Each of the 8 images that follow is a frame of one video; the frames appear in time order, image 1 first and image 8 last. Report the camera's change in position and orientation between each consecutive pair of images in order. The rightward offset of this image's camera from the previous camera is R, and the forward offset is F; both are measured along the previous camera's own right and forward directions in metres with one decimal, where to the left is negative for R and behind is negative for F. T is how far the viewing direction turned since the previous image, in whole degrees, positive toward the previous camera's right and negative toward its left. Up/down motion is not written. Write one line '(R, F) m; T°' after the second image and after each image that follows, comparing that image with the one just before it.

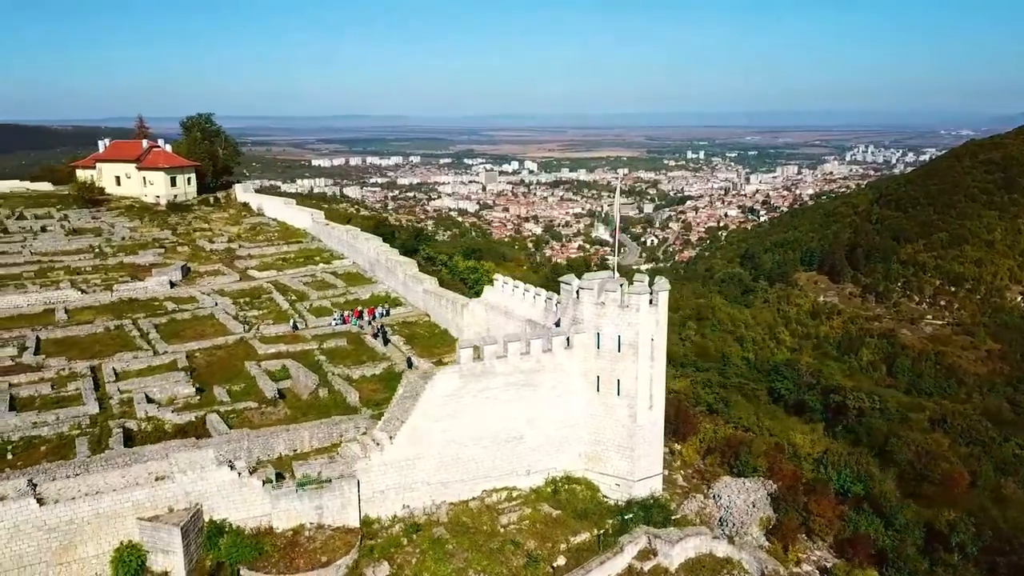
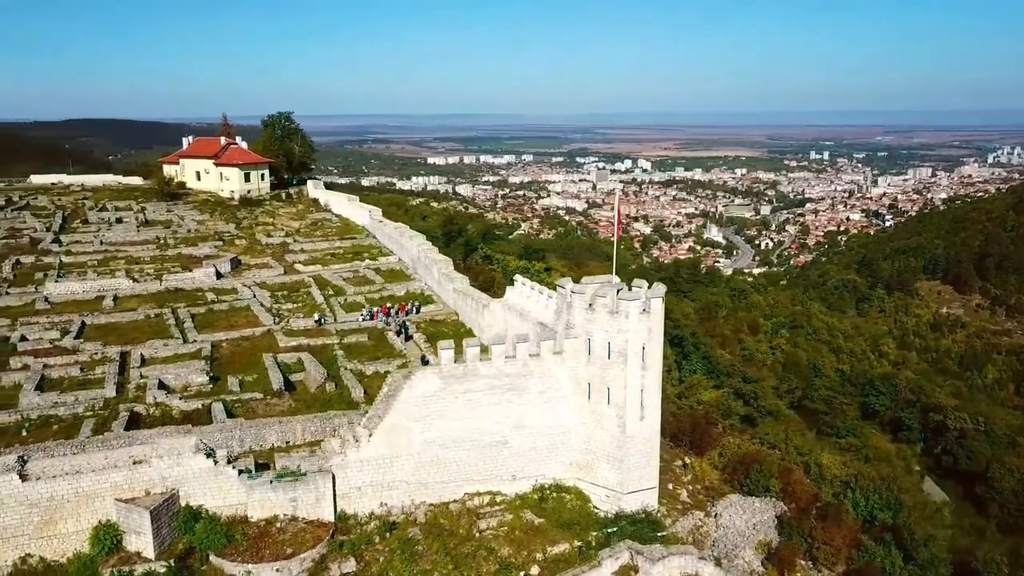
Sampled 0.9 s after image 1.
(+2.4, +0.4) m; -8°
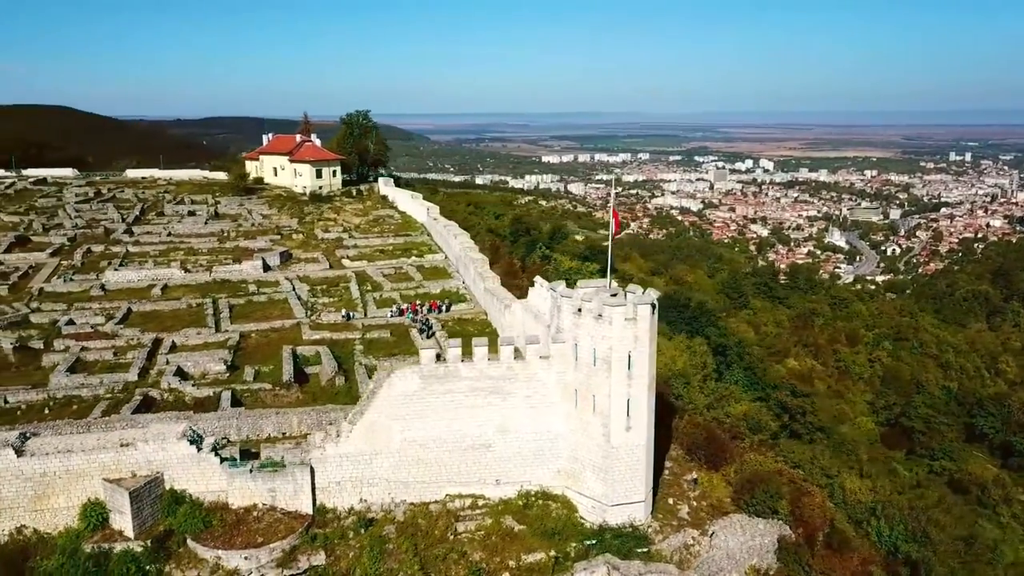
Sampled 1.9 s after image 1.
(+2.4, +0.4) m; -8°
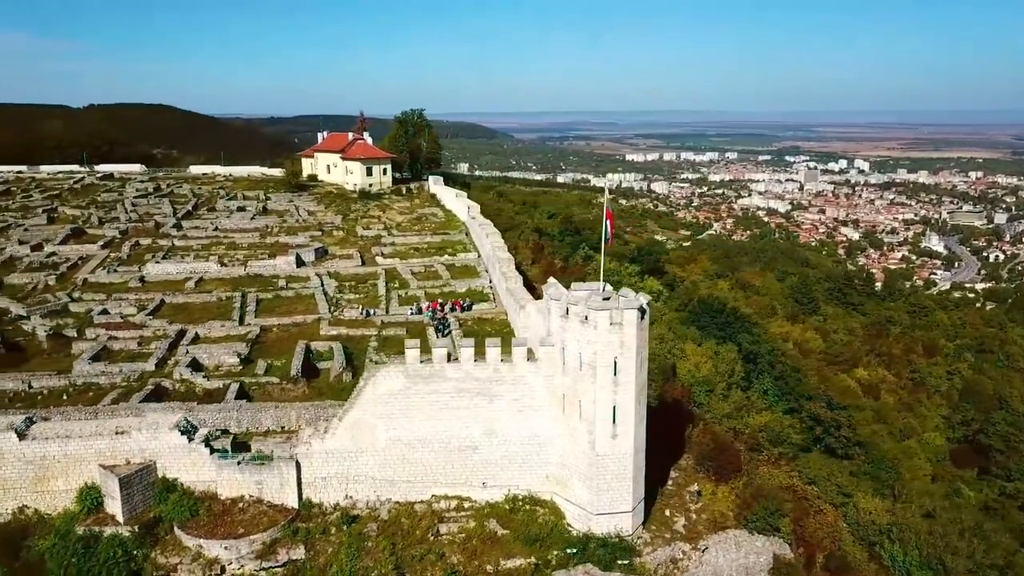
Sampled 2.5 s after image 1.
(+1.8, +0.3) m; -6°
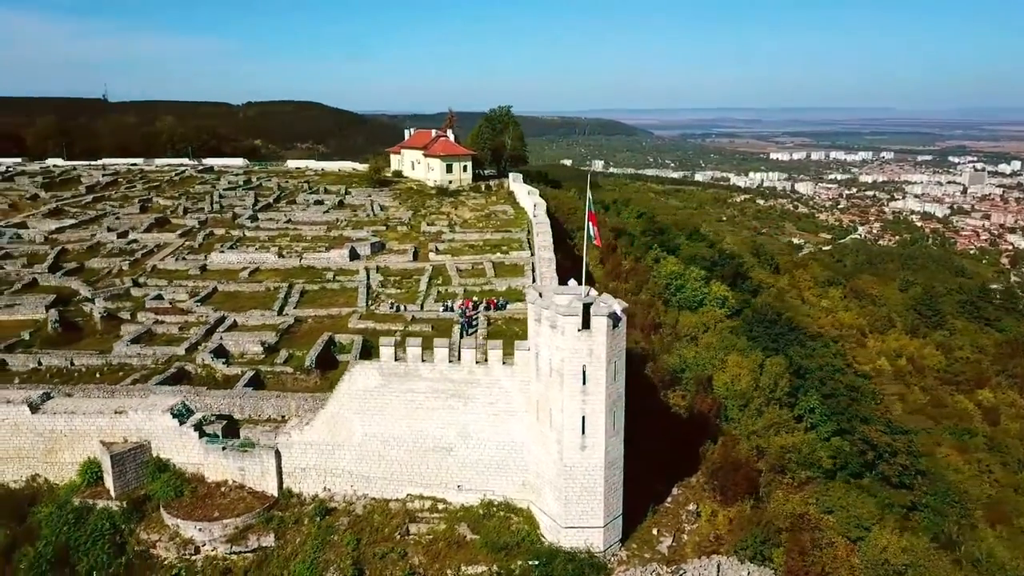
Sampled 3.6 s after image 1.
(+2.9, +0.6) m; -9°
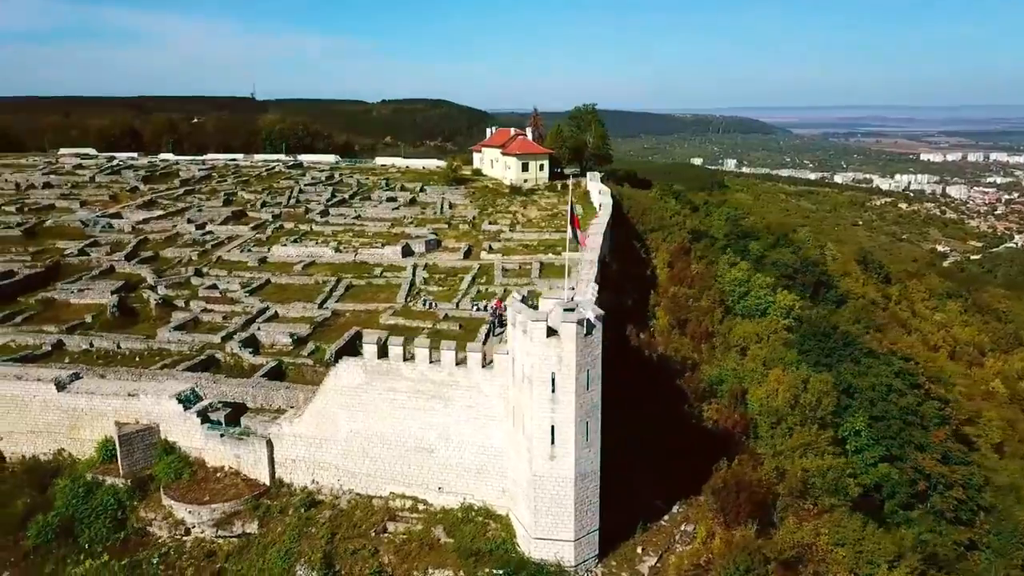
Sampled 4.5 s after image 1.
(+2.7, +0.5) m; -9°
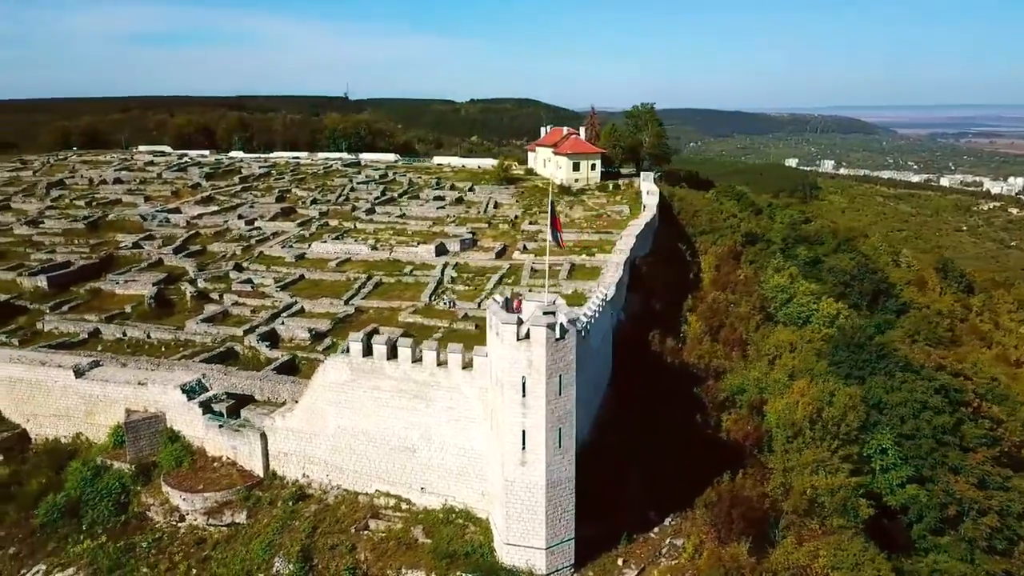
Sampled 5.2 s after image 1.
(+1.9, +0.3) m; -6°
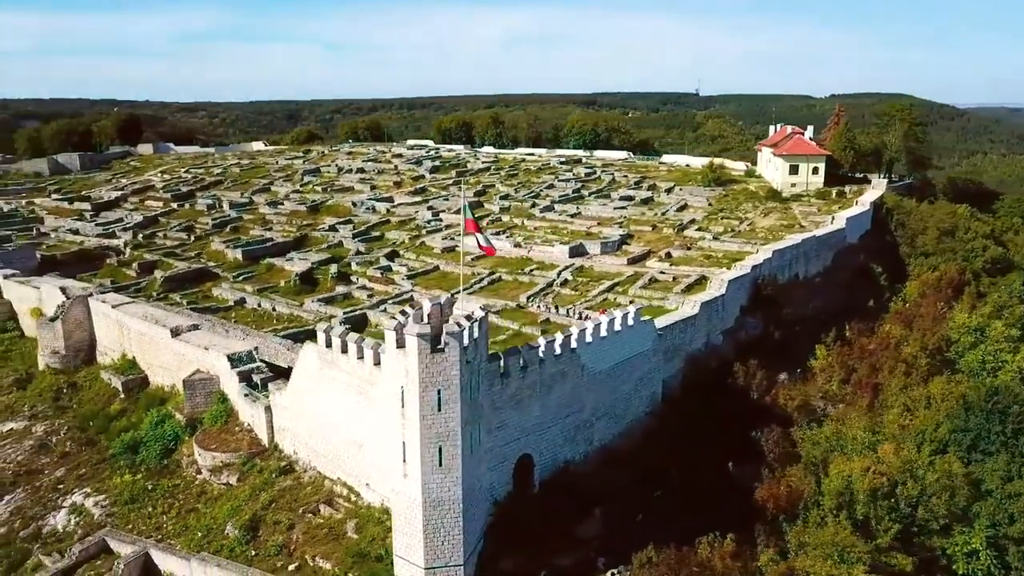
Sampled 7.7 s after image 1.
(+7.0, +2.4) m; -24°
